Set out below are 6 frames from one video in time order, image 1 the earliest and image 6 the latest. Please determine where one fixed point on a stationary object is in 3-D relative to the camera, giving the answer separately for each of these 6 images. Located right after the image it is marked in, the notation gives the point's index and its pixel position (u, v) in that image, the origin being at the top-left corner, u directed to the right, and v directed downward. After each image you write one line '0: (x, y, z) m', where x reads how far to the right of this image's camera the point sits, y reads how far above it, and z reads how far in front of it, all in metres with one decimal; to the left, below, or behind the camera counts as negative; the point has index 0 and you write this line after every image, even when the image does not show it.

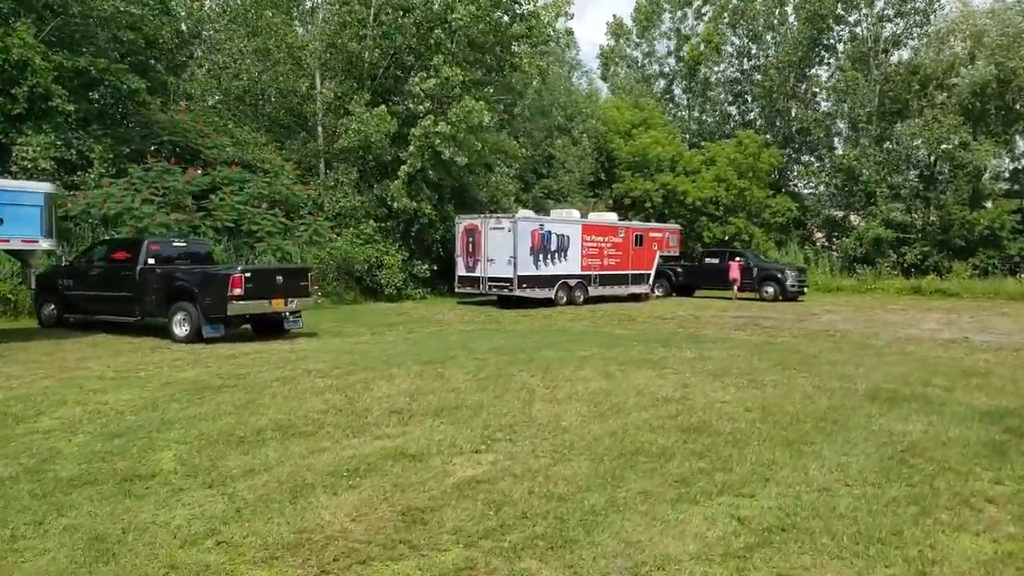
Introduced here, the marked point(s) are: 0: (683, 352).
0: (+2.5, -0.9, +11.6) m
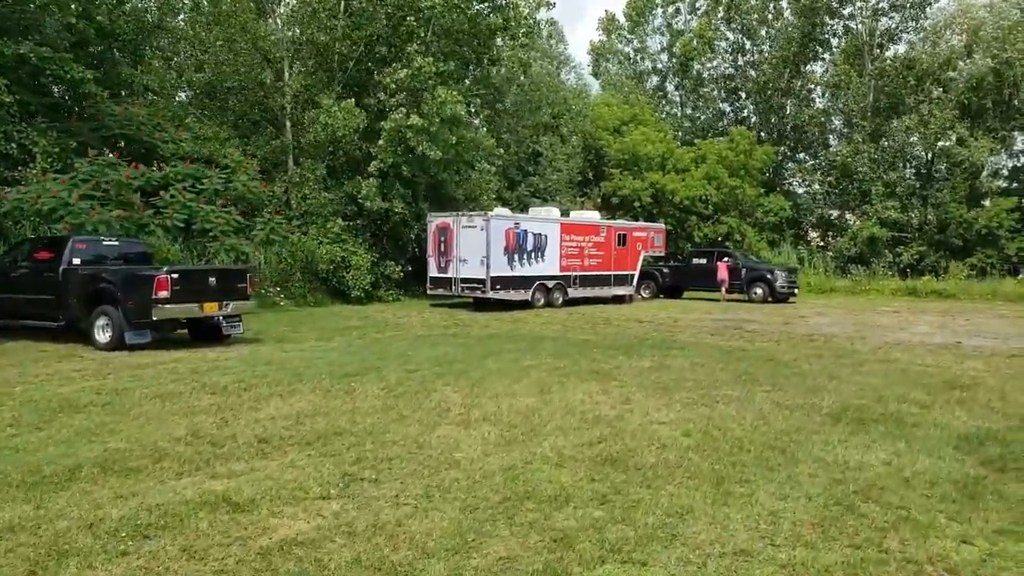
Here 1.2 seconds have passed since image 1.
0: (+1.7, -1.0, +10.6) m
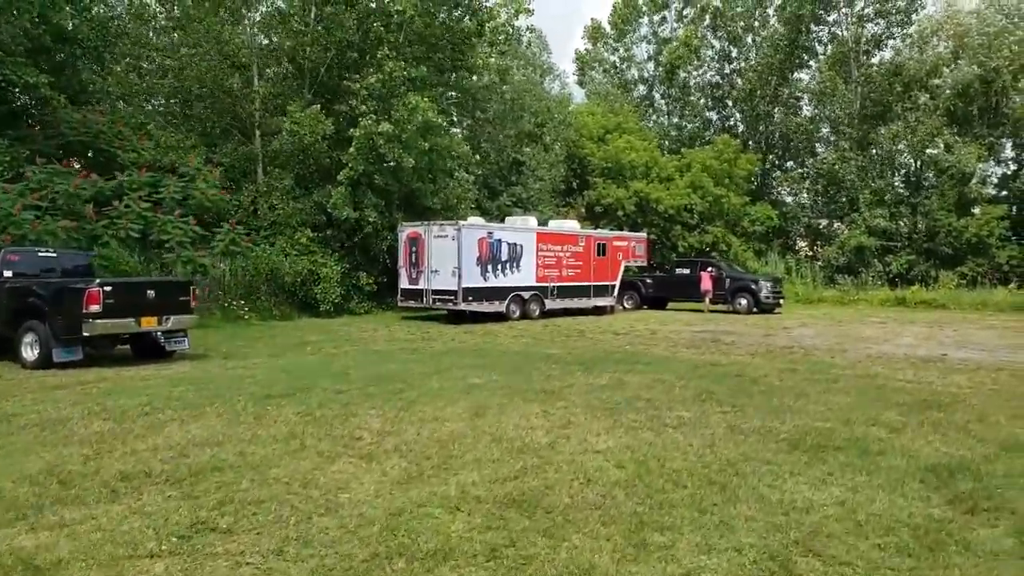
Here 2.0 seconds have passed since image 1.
0: (+1.1, -1.1, +9.9) m
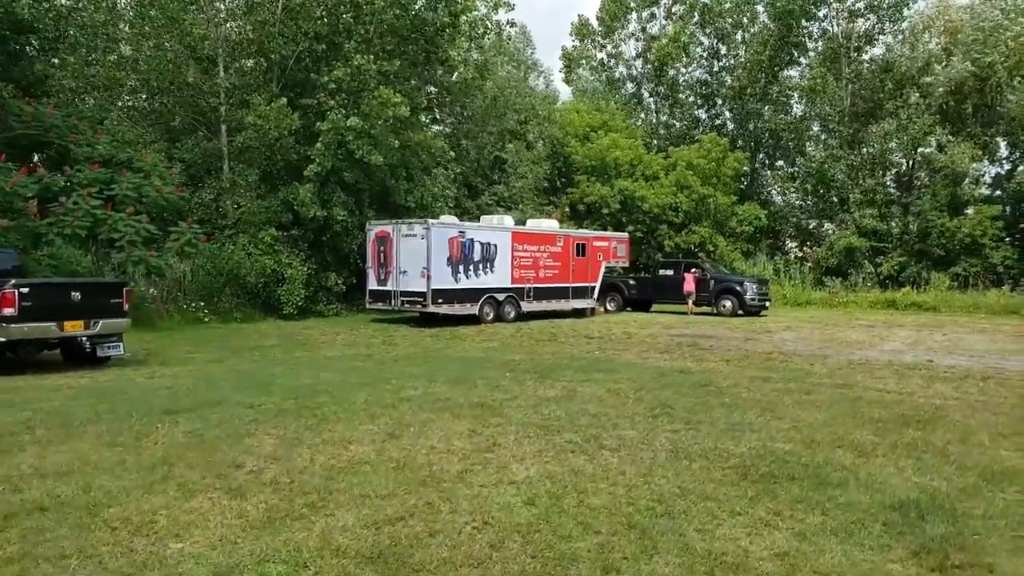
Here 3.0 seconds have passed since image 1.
0: (+0.4, -1.2, +9.0) m
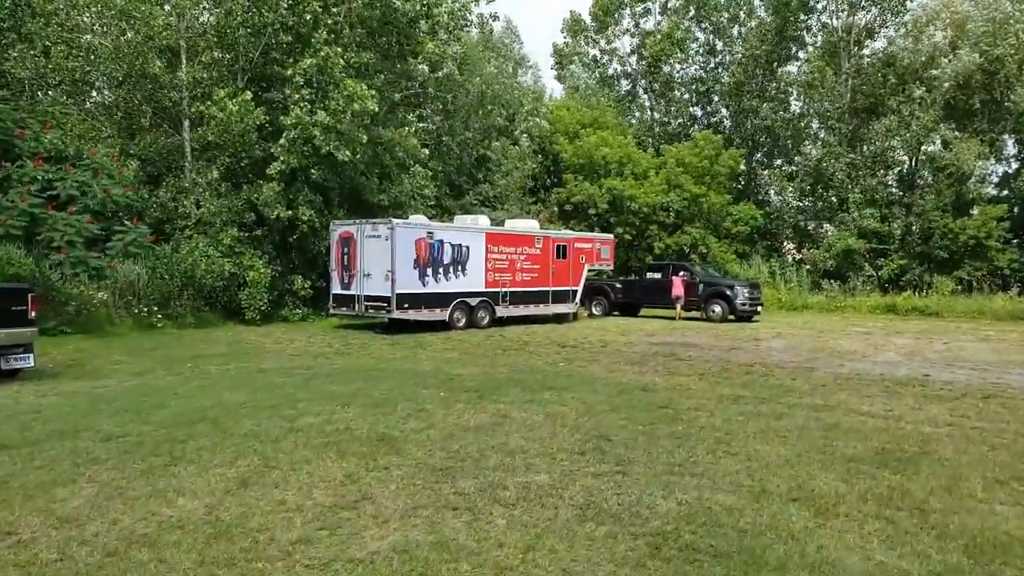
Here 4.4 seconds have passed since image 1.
0: (-0.4, -1.3, +7.8) m
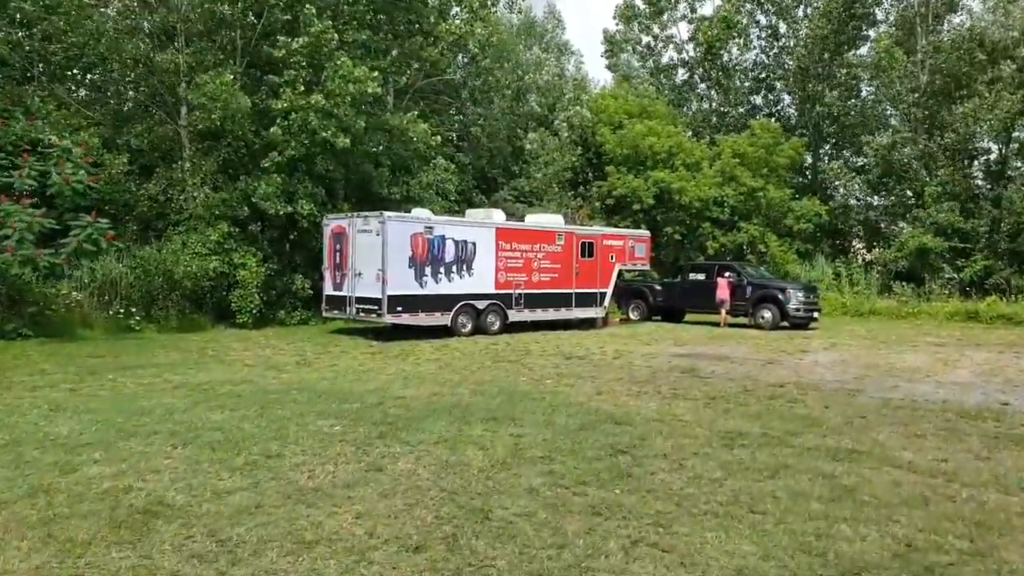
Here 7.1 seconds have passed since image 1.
0: (-1.2, -1.3, +5.7) m
